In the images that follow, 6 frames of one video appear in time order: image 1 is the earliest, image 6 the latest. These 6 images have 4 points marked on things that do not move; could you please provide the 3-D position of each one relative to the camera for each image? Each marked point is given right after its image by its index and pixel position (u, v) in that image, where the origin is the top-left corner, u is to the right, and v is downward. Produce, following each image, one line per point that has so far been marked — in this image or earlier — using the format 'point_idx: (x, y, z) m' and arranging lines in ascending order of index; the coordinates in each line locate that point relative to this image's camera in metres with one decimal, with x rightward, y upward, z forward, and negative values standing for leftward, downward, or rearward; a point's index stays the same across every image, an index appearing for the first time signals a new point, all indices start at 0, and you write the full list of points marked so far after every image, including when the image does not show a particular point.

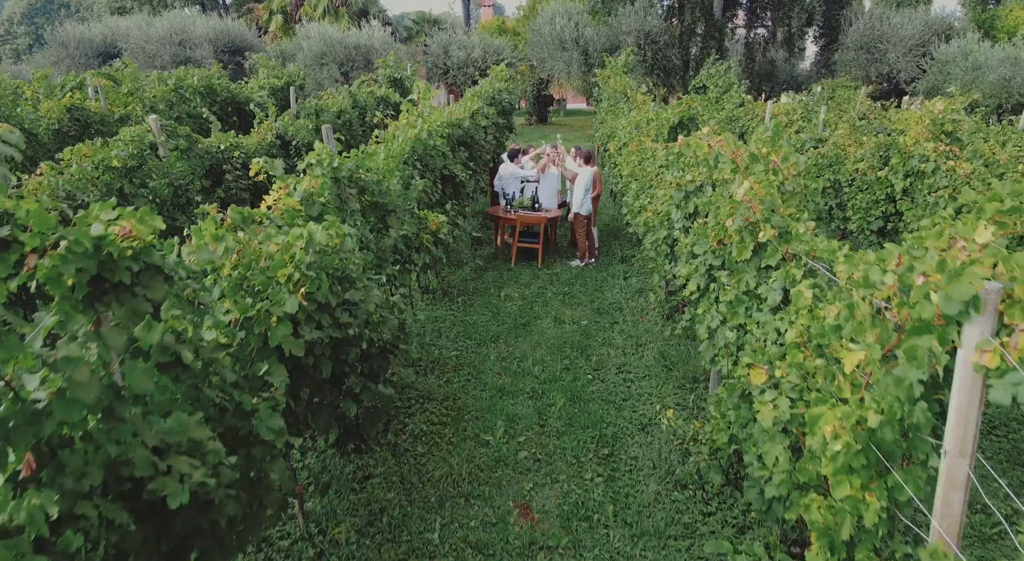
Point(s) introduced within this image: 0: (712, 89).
0: (+4.2, +3.9, +15.1) m
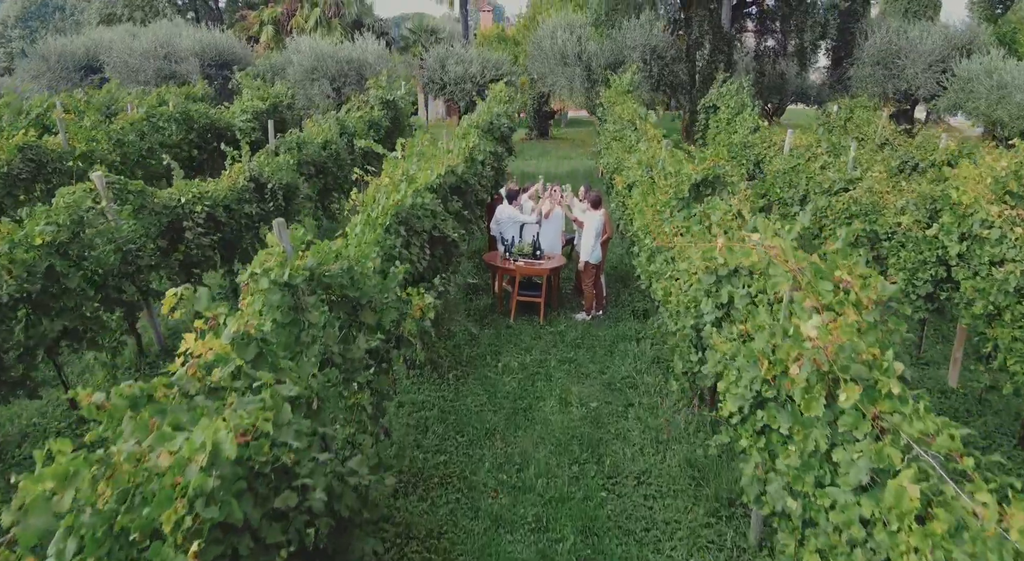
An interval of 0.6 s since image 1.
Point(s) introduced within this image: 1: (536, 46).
0: (+4.2, +3.2, +14.3) m
1: (+0.6, +6.3, +19.4) m
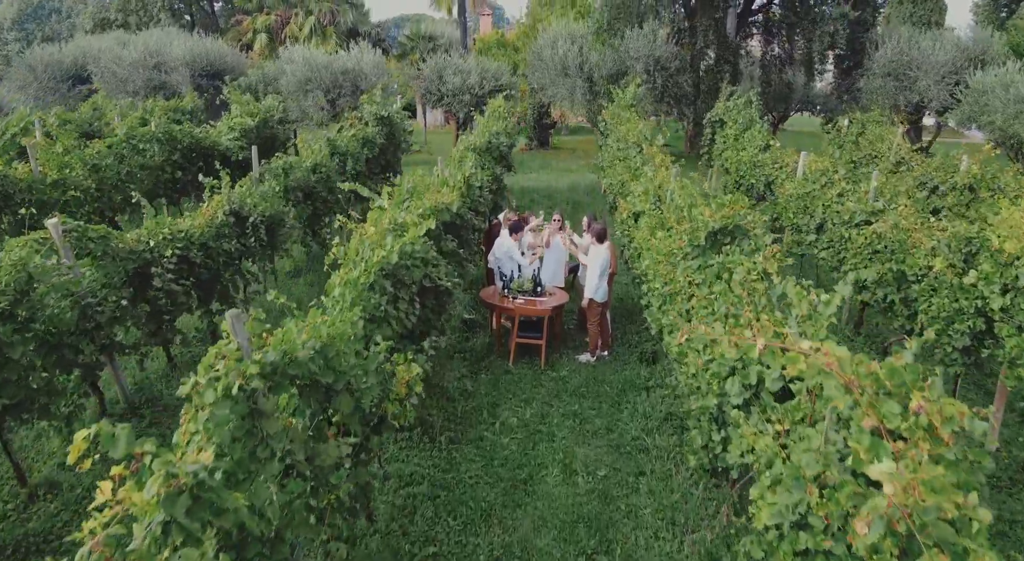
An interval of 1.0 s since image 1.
0: (+4.2, +2.8, +13.8) m
1: (+0.6, +5.9, +18.9) m
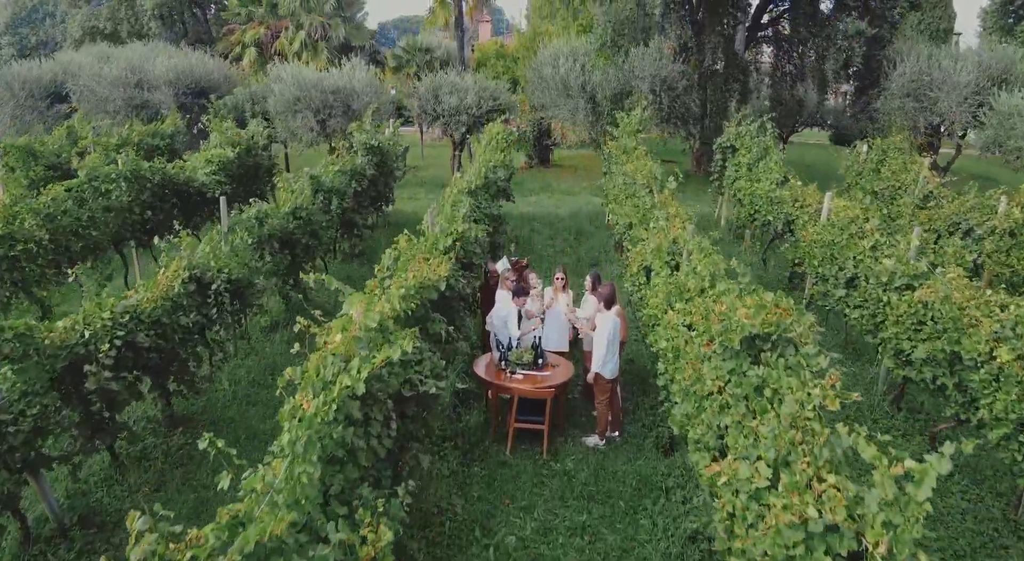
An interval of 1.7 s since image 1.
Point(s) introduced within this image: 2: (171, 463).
0: (+4.1, +2.2, +12.9) m
1: (+0.6, +5.2, +18.0) m
2: (-2.7, -1.5, +5.8) m
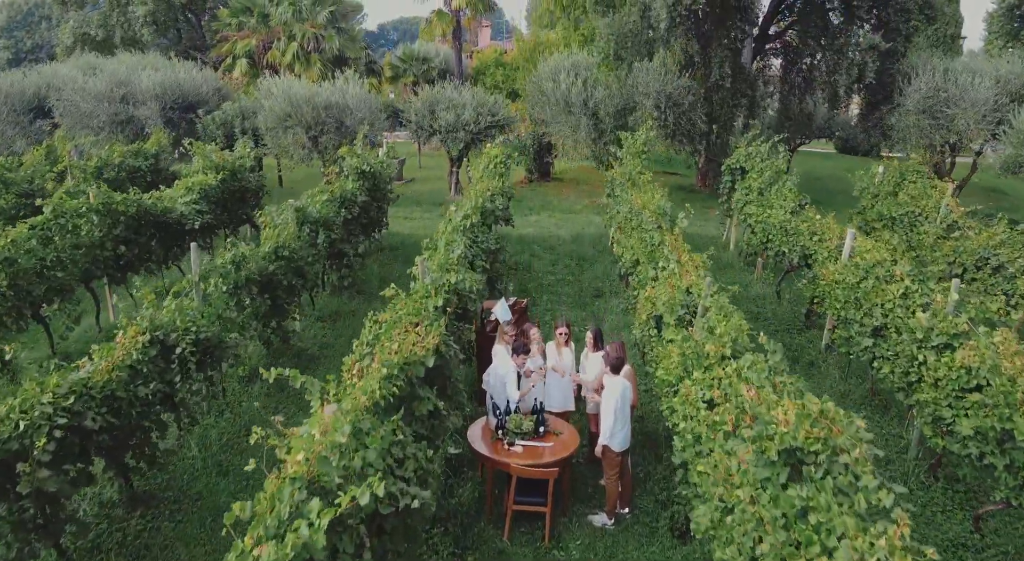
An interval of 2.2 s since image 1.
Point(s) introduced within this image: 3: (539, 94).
0: (+4.1, +1.7, +12.3) m
1: (+0.6, +4.7, +17.4) m
2: (-2.7, -2.0, +5.2) m
3: (+0.6, +4.5, +17.4) m
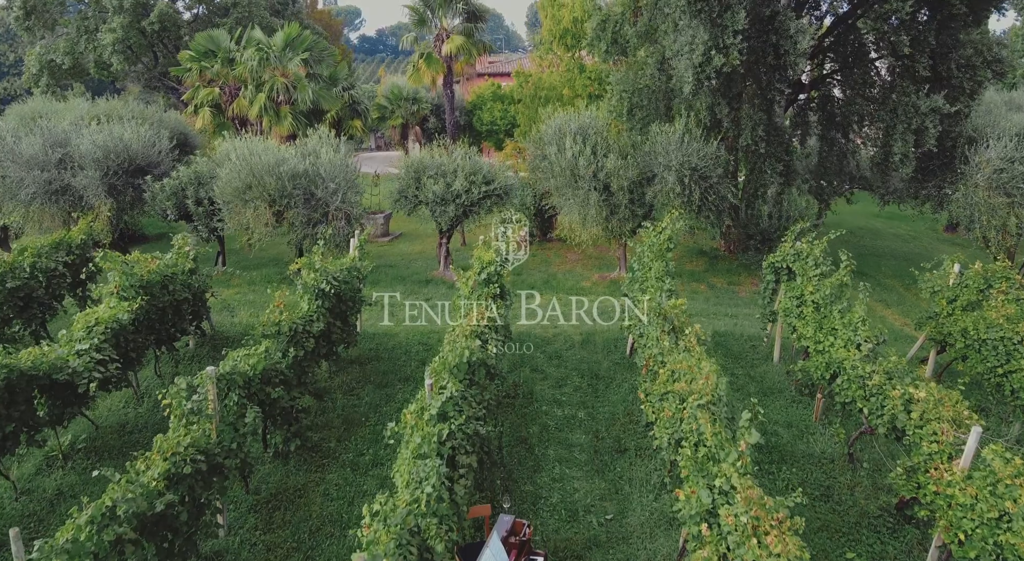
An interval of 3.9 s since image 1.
0: (+4.1, -0.2, +10.0) m
1: (+0.5, +2.8, +15.1) m
2: (-2.8, -3.8, +2.8) m
3: (+0.6, +2.6, +15.1) m
